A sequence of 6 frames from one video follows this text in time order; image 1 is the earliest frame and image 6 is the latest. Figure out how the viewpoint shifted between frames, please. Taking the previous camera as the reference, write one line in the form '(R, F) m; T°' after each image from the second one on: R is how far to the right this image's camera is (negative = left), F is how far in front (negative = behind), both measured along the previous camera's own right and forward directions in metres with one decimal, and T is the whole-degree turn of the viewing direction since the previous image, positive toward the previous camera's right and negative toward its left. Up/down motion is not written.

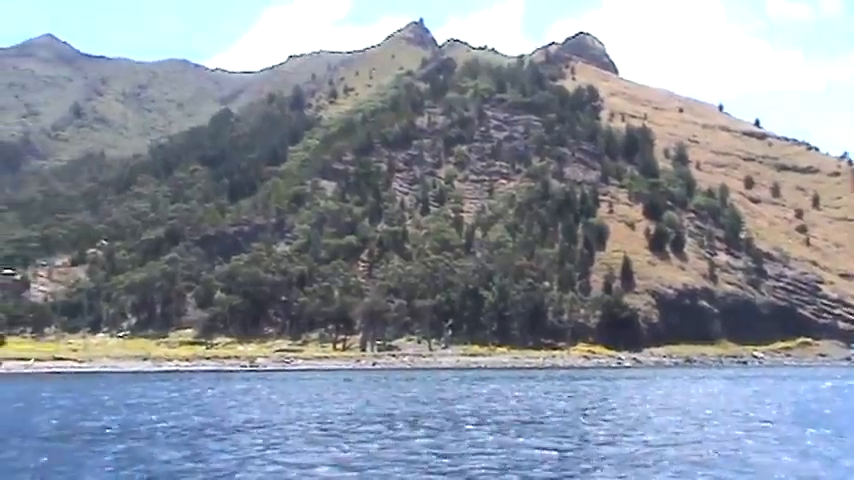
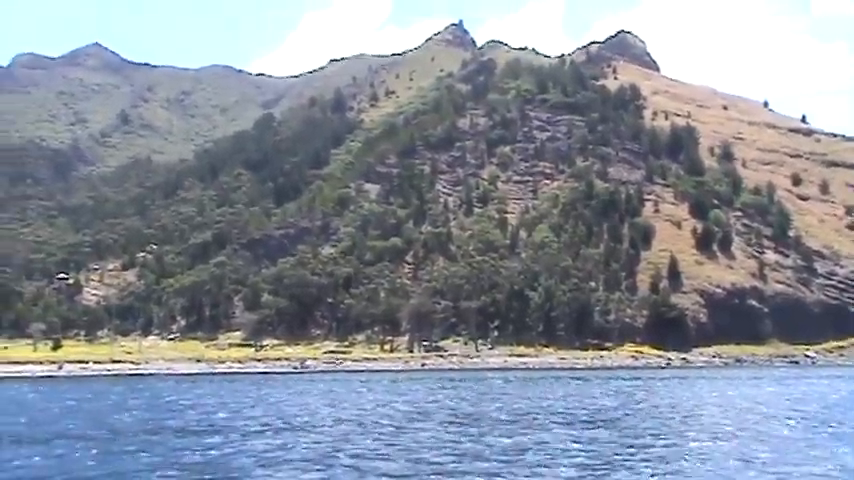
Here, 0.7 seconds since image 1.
(-1.2, -1.1) m; -3°
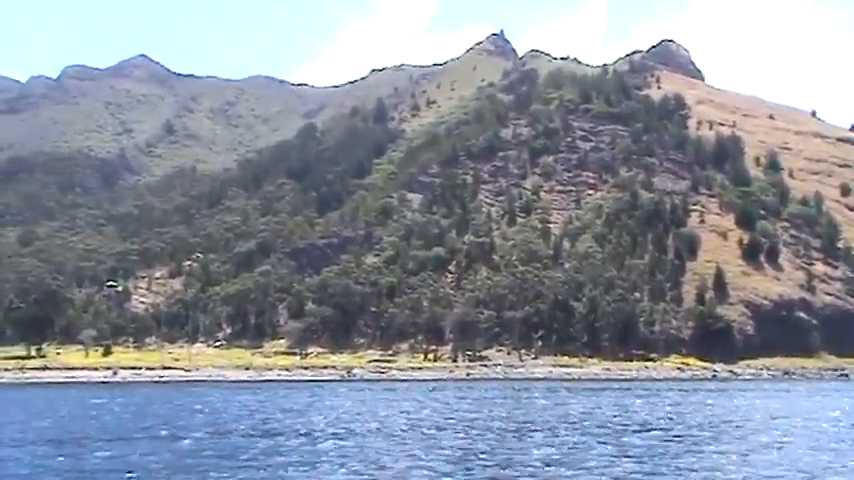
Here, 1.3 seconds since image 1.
(-1.1, -1.0) m; -2°
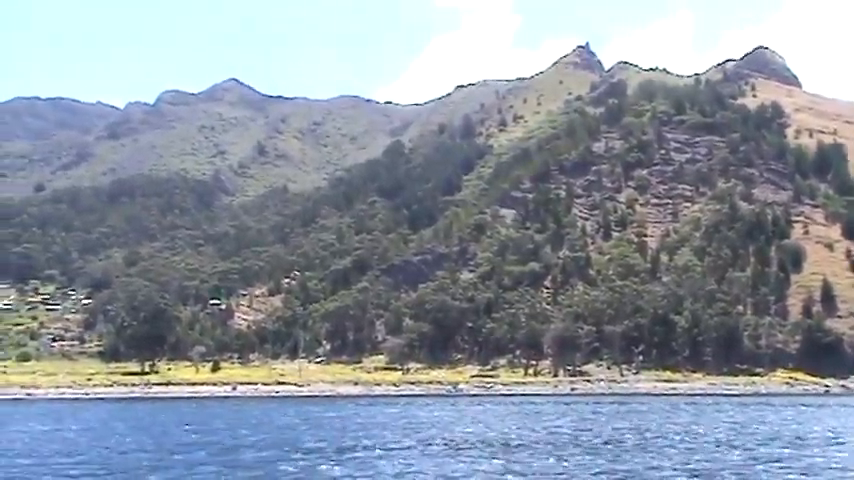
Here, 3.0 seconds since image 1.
(-3.2, -2.5) m; -5°
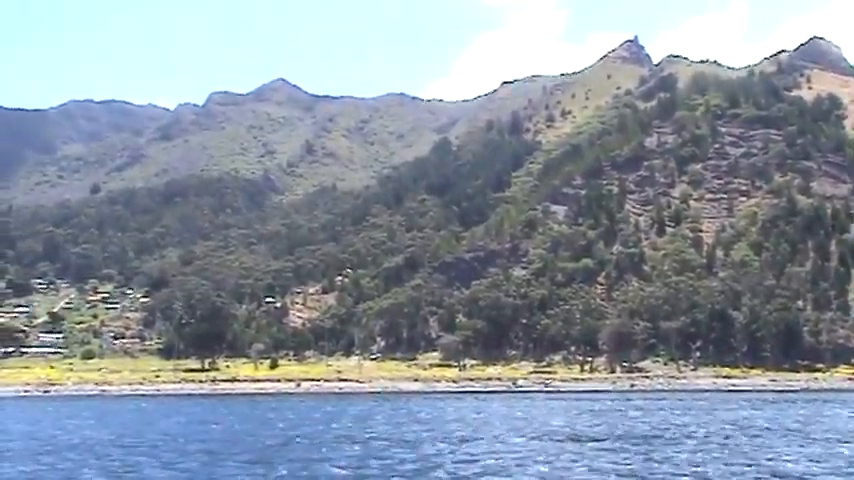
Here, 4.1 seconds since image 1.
(-2.1, -1.4) m; -3°
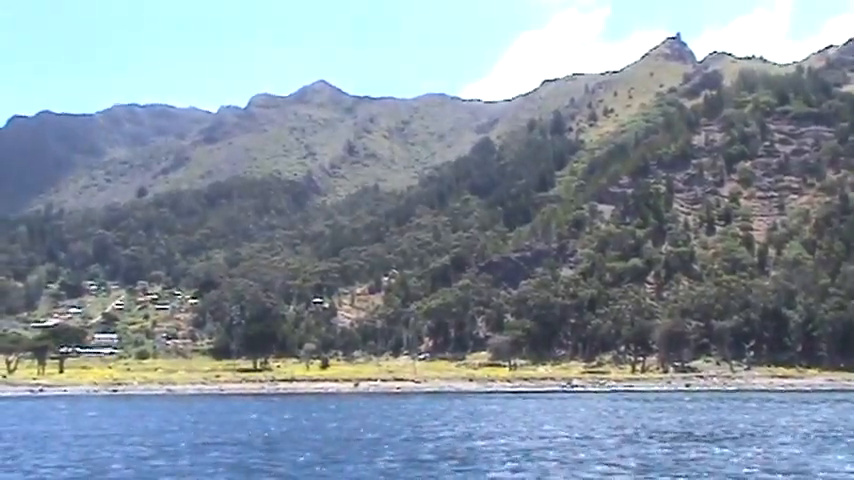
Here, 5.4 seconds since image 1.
(-2.7, -1.3) m; -2°
